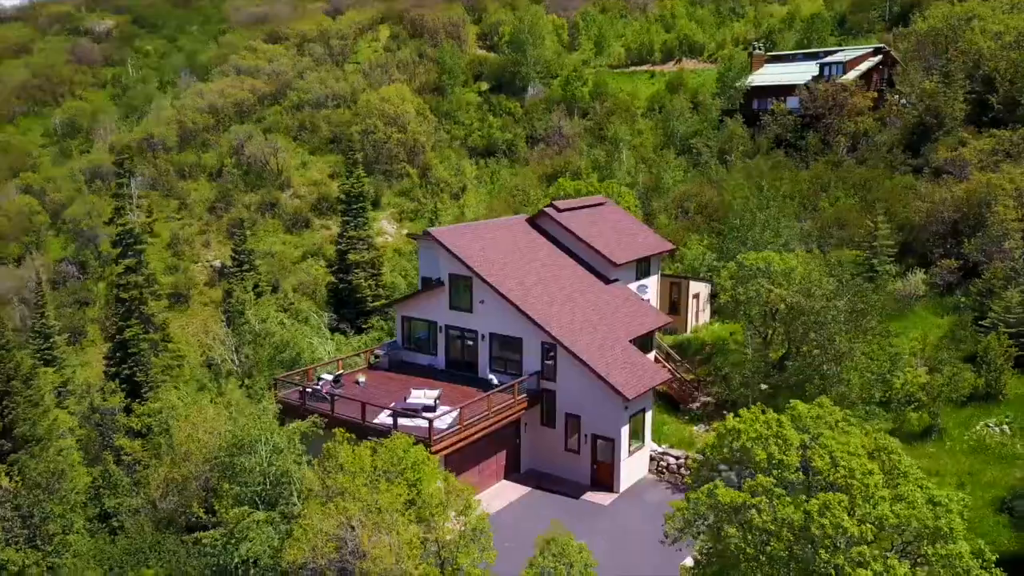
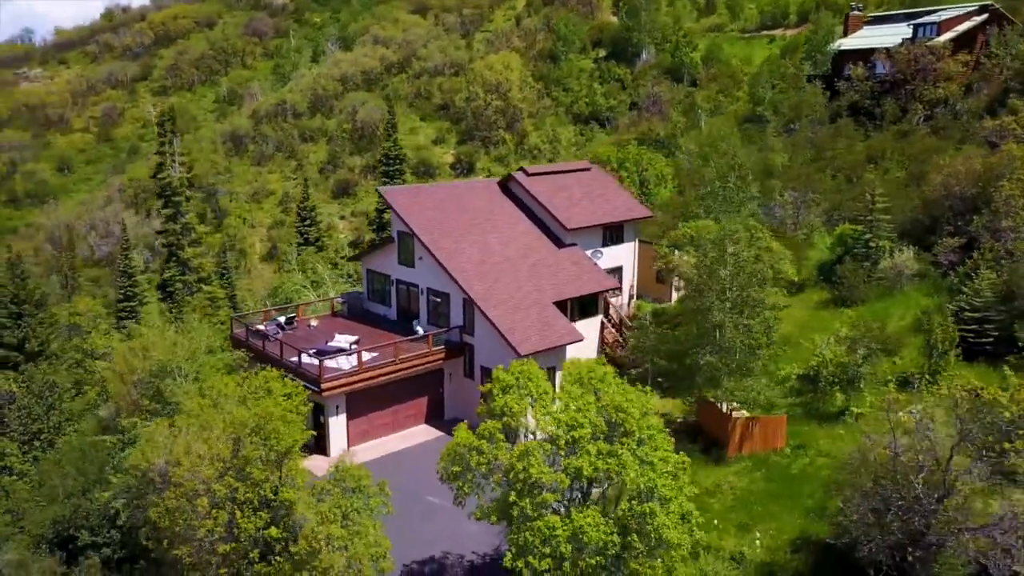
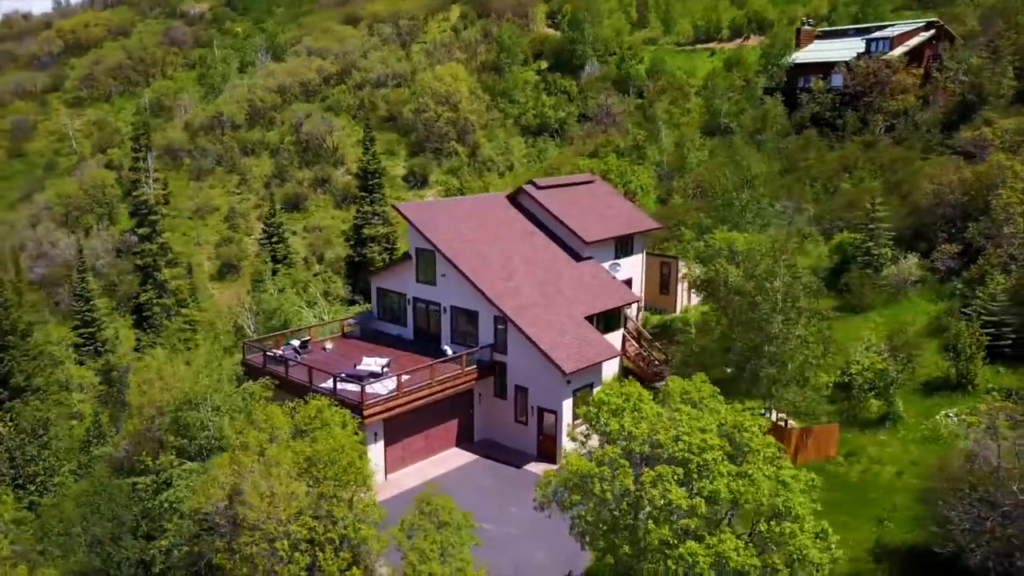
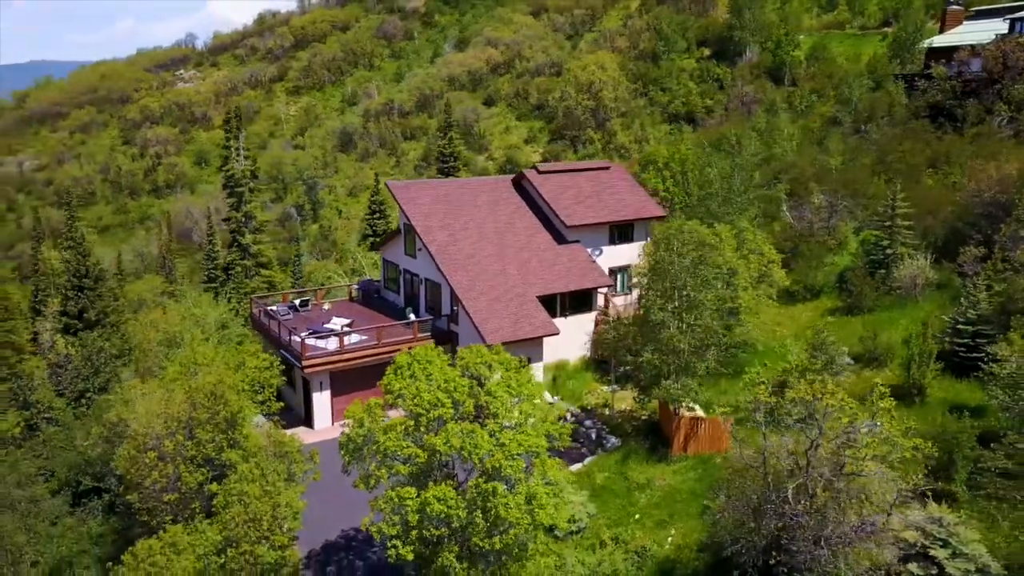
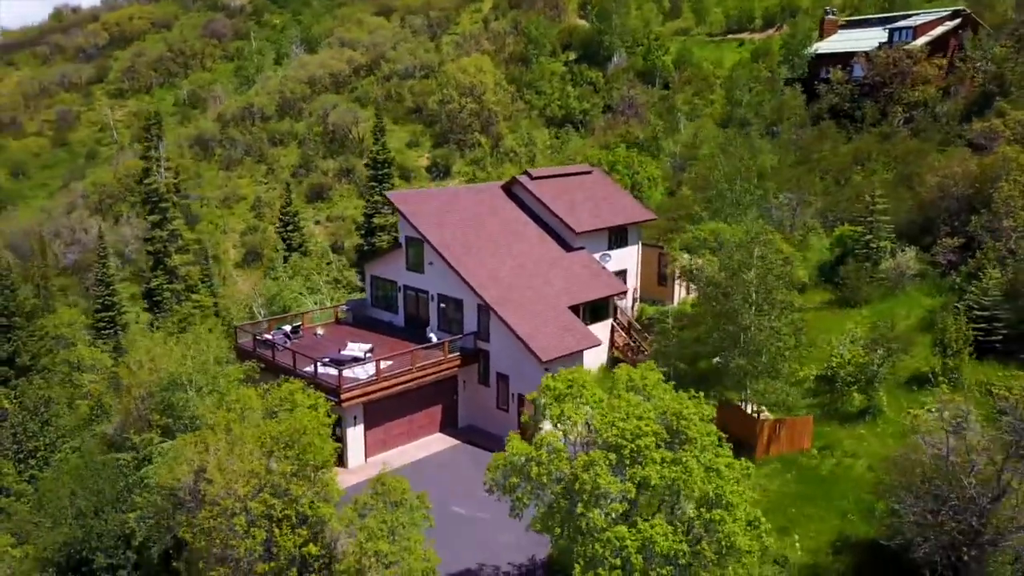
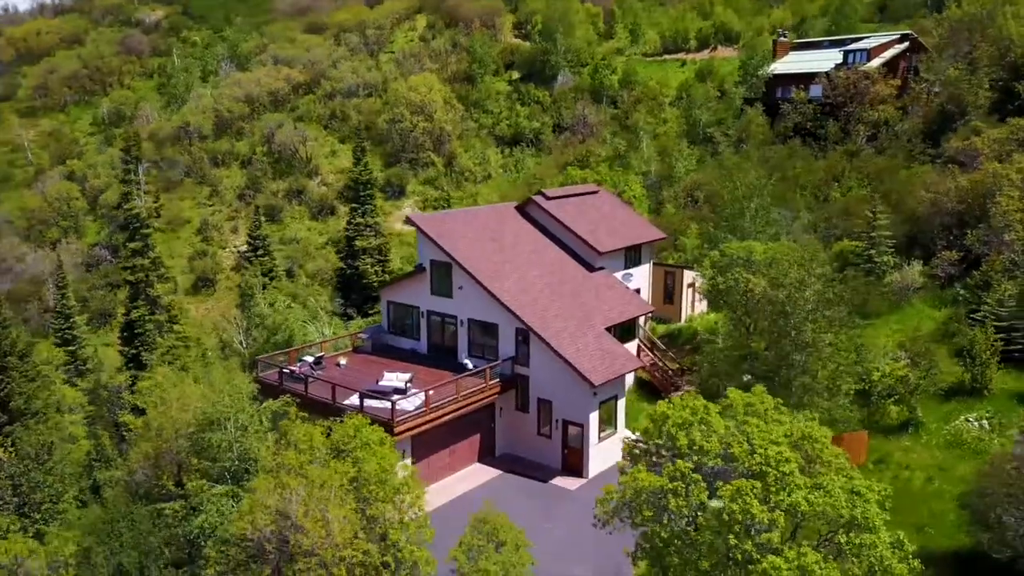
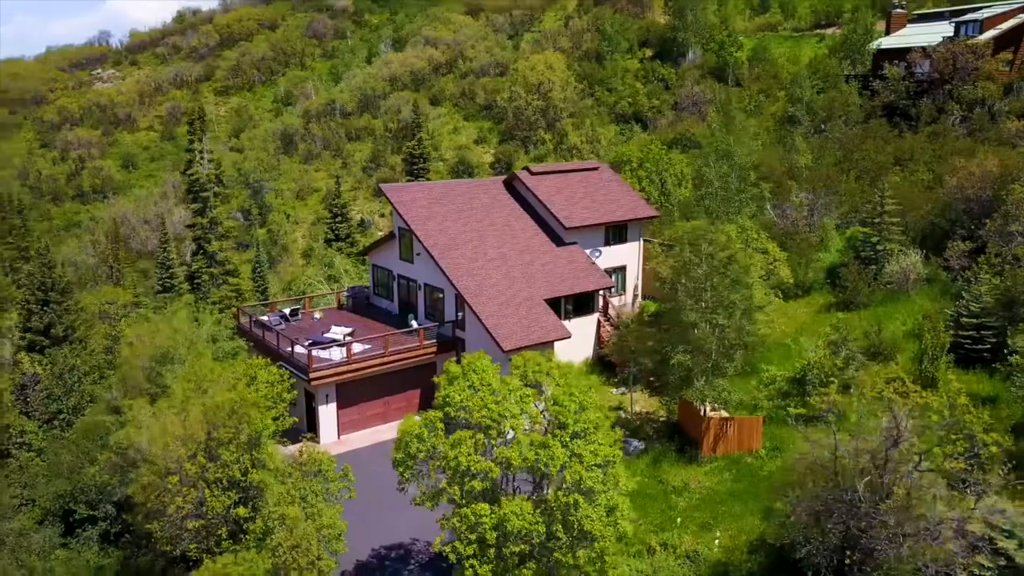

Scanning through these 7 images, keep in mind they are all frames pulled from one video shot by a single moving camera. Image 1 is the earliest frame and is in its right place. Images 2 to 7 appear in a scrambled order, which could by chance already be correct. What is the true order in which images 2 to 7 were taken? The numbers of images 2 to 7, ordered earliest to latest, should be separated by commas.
6, 3, 5, 2, 7, 4
